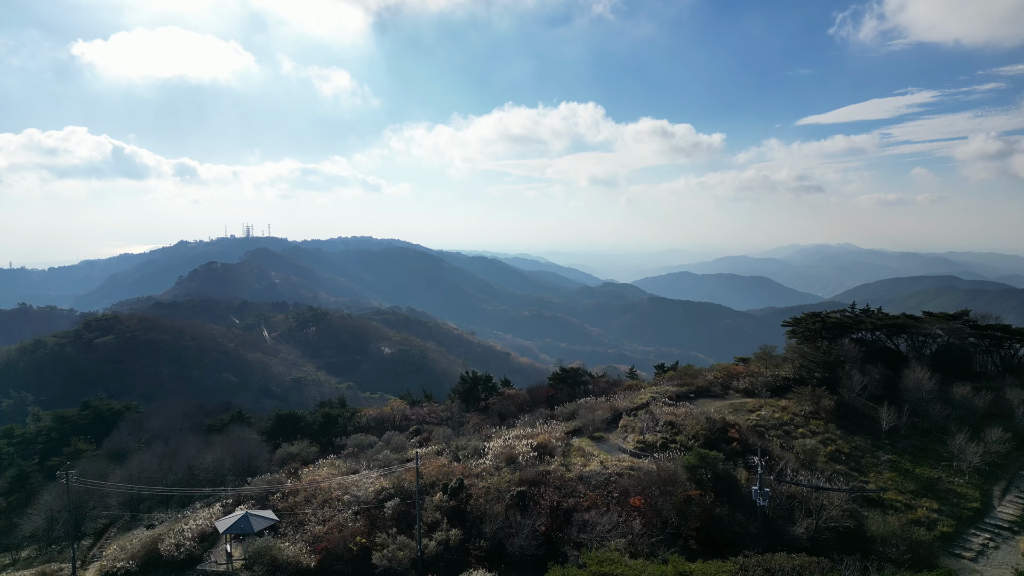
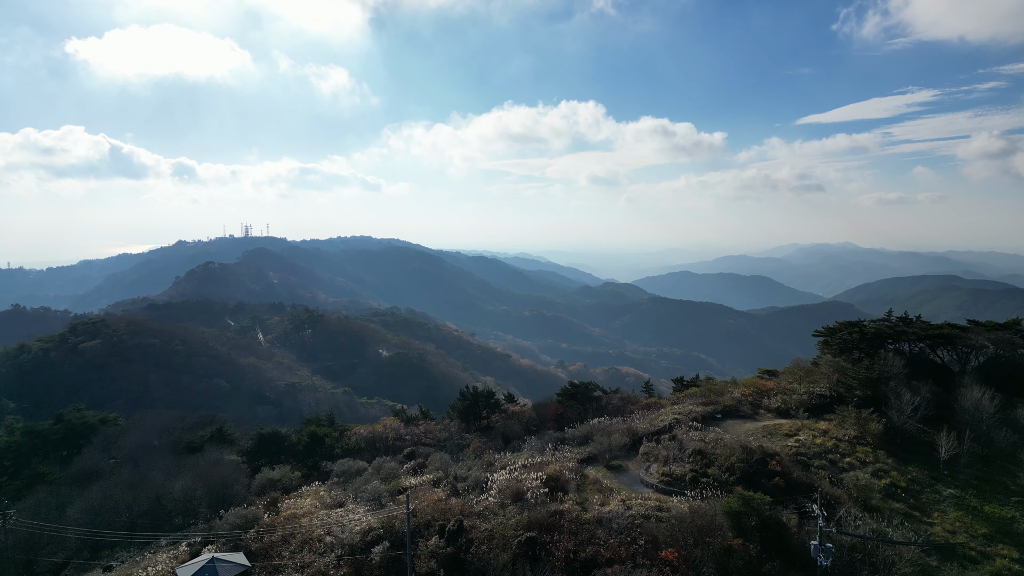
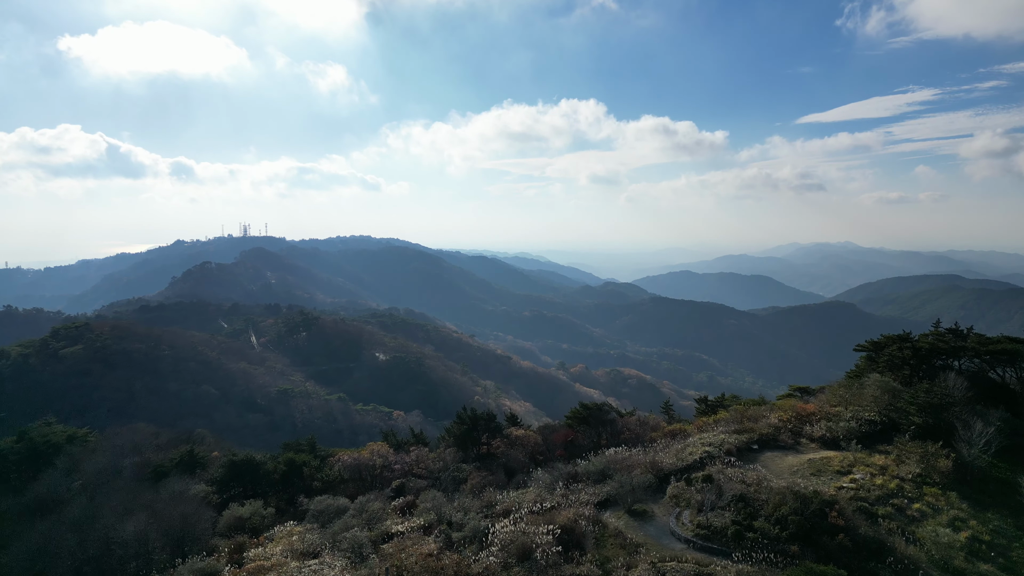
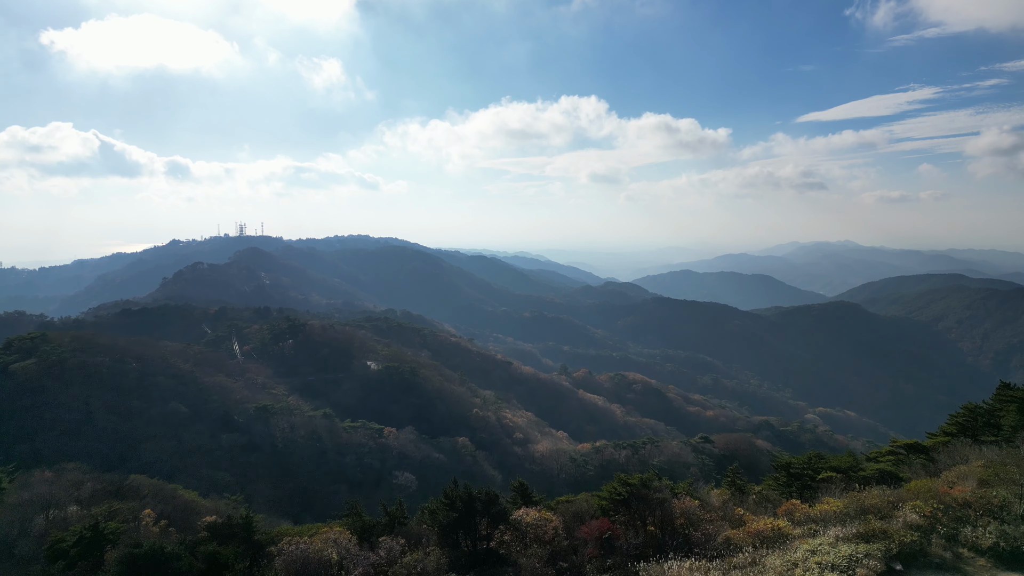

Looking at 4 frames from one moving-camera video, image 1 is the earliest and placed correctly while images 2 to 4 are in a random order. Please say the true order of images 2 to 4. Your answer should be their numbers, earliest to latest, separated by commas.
2, 3, 4
